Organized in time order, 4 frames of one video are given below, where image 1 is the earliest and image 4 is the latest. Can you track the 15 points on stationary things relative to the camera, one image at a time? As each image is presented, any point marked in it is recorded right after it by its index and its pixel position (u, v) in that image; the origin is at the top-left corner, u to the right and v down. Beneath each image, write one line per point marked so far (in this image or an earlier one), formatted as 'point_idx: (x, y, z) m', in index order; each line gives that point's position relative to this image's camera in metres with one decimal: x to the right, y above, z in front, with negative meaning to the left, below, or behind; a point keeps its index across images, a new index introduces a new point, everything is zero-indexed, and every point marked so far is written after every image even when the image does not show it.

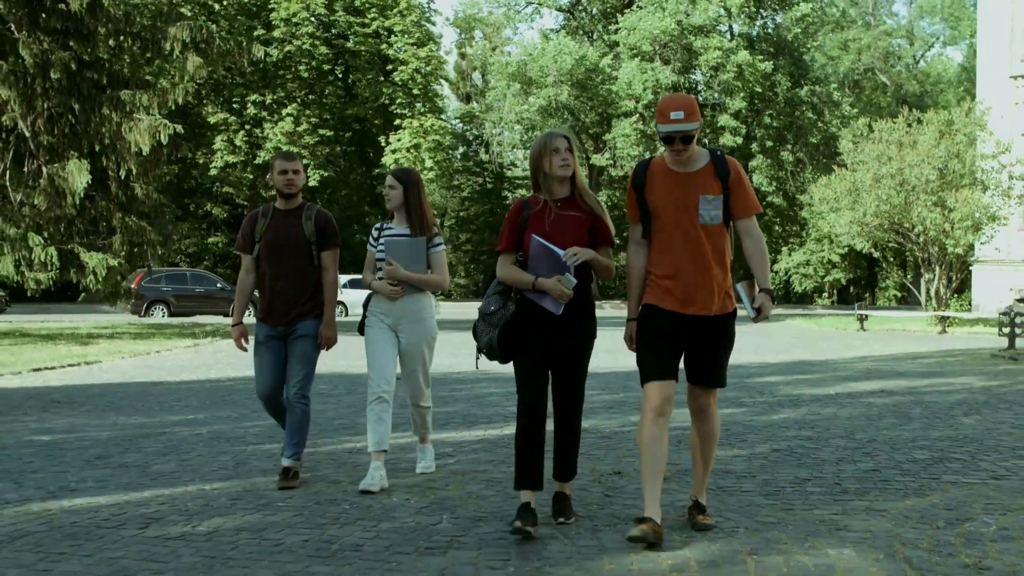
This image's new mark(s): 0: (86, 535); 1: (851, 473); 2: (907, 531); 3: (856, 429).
0: (-1.9, -1.1, +5.8) m
1: (+2.0, -1.1, +7.4) m
2: (+1.8, -1.1, +5.8) m
3: (+2.7, -1.1, +9.5) m
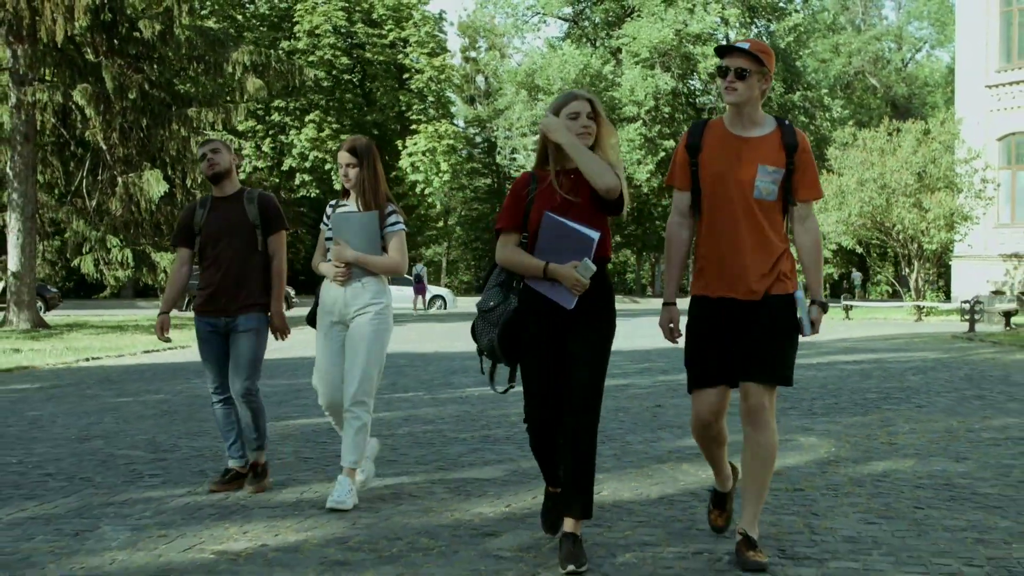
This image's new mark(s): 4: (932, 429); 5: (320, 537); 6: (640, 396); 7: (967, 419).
0: (-1.3, -1.1, +9.0) m
1: (+2.6, -1.0, +10.6) m
2: (+2.4, -1.0, +9.0) m
3: (+3.3, -1.0, +12.8) m
4: (+3.0, -1.0, +8.9) m
5: (-0.8, -1.1, +5.4) m
6: (+1.2, -1.0, +11.7) m
7: (+3.5, -1.0, +9.5) m
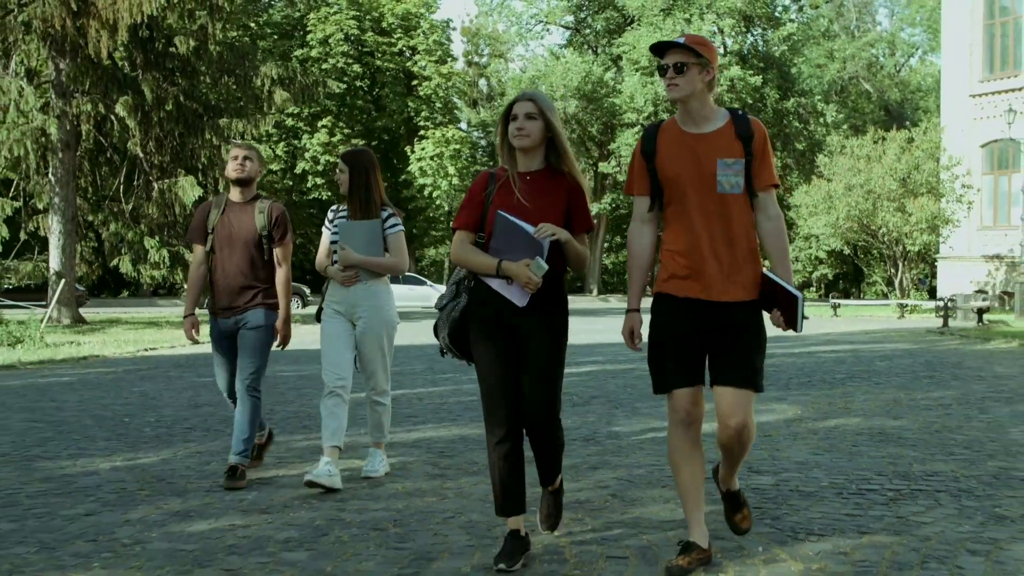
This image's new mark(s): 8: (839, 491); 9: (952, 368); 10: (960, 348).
0: (-1.1, -1.0, +11.1) m
1: (+2.9, -1.0, +12.7) m
2: (+2.7, -1.0, +11.1) m
3: (+3.5, -0.9, +14.9) m
4: (+3.3, -1.0, +11.0) m
5: (-0.6, -1.1, +7.5) m
6: (+1.5, -1.0, +13.8) m
7: (+3.7, -1.0, +11.6) m
8: (+1.7, -1.0, +6.4) m
9: (+5.1, -0.9, +14.4) m
10: (+6.8, -0.9, +18.9) m
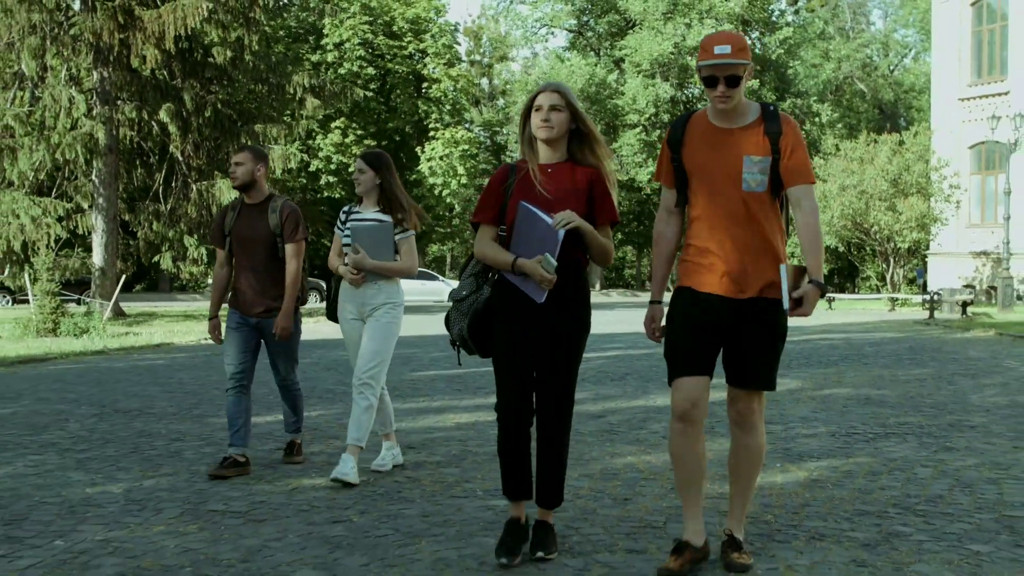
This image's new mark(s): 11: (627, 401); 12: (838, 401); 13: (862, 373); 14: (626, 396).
0: (-0.6, -1.0, +13.2) m
1: (+3.4, -0.9, +14.9) m
2: (+3.2, -0.9, +13.3) m
3: (+4.0, -0.9, +17.0) m
4: (+3.8, -0.9, +13.2) m
5: (-0.1, -1.0, +9.7) m
6: (+2.0, -0.9, +15.9) m
7: (+4.2, -0.9, +13.8) m
8: (+2.2, -1.0, +8.6) m
9: (+5.6, -0.9, +16.6) m
10: (+7.2, -0.8, +21.0) m
11: (+1.0, -1.0, +11.1) m
12: (+2.8, -1.0, +10.7) m
13: (+3.7, -0.9, +13.4) m
14: (+1.0, -1.0, +11.6) m
